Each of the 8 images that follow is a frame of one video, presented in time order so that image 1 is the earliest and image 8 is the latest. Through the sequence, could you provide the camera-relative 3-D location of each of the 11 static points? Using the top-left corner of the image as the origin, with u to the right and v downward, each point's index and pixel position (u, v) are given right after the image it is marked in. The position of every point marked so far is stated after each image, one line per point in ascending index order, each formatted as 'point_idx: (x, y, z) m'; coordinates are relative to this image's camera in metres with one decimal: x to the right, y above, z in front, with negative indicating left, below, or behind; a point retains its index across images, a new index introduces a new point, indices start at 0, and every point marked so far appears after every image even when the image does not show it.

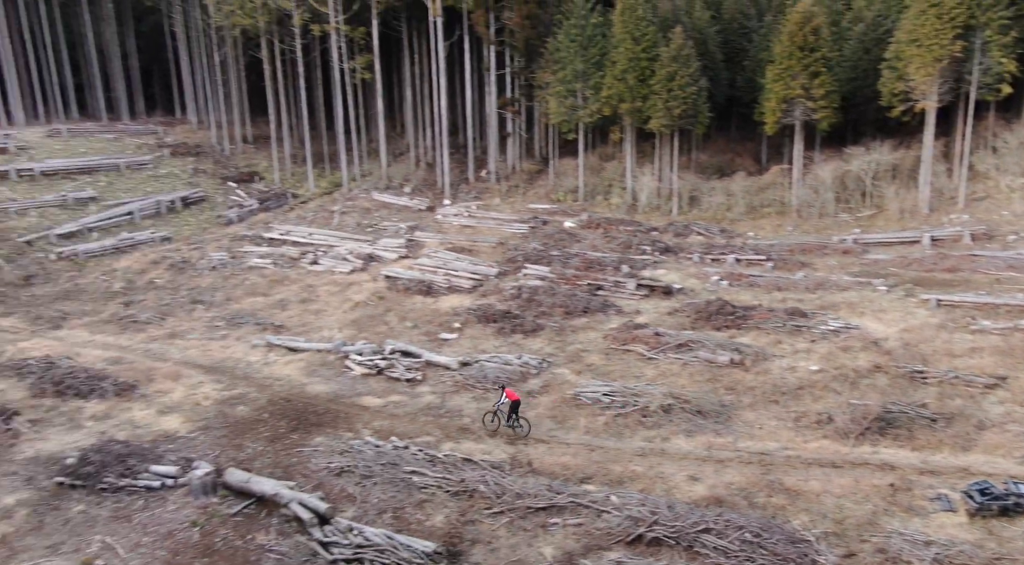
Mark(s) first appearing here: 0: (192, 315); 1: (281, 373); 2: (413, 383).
0: (-8.7, -0.9, +19.4) m
1: (-5.1, -2.0, +15.9) m
2: (-2.2, -2.2, +15.7) m
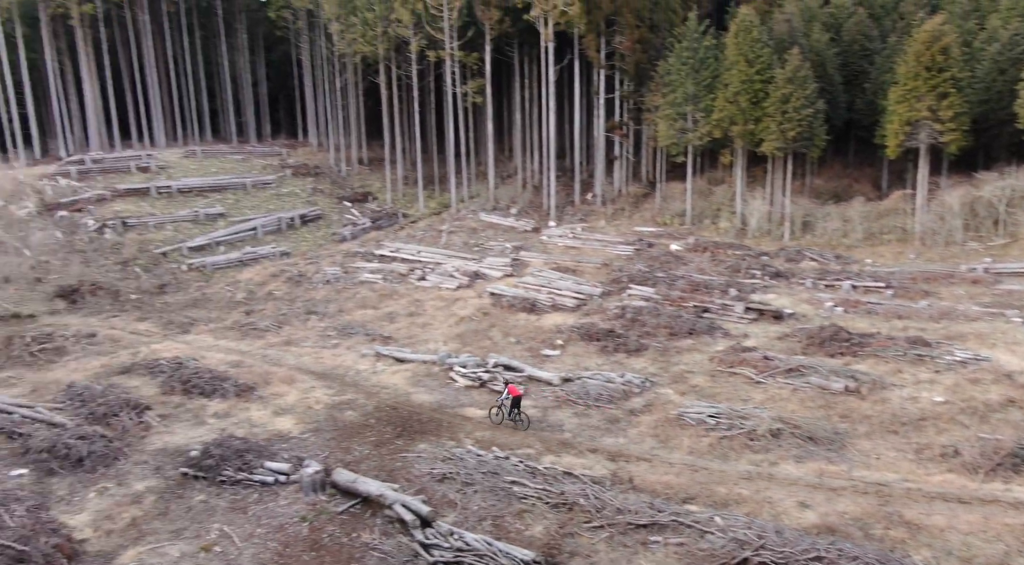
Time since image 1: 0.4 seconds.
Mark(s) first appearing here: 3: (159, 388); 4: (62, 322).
0: (-5.8, -1.2, +20.3) m
1: (-2.8, -2.3, +16.4) m
2: (+0.1, -2.5, +15.7) m
3: (-7.5, -2.3, +15.3) m
4: (-12.9, -1.2, +20.5) m
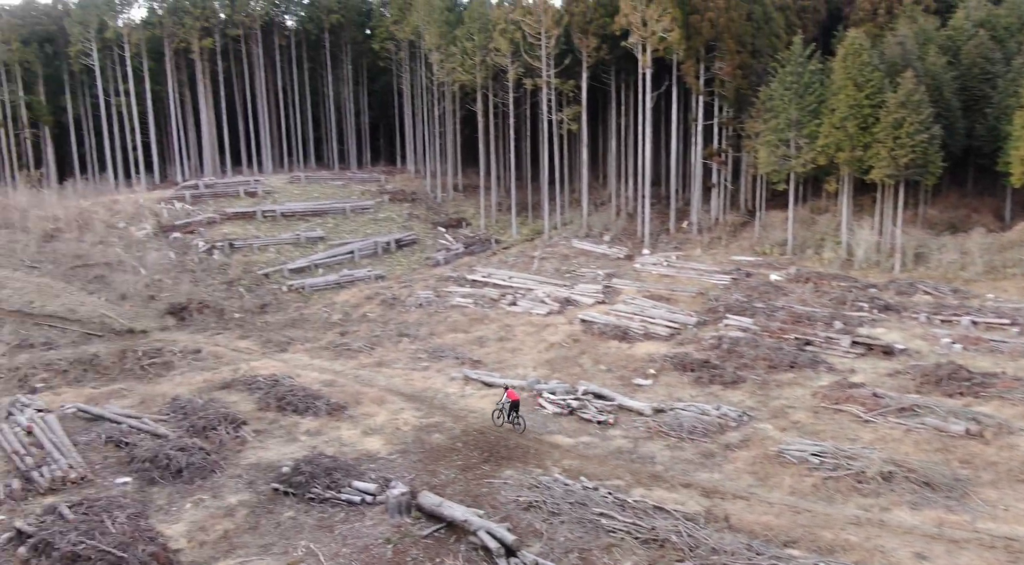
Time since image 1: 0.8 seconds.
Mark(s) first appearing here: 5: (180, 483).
0: (-3.3, -1.8, +20.6) m
1: (-0.8, -2.8, +16.2) m
2: (+1.9, -3.0, +15.2) m
3: (-5.6, -2.7, +15.7) m
4: (-10.3, -1.7, +21.6) m
5: (-5.7, -3.4, +12.3) m
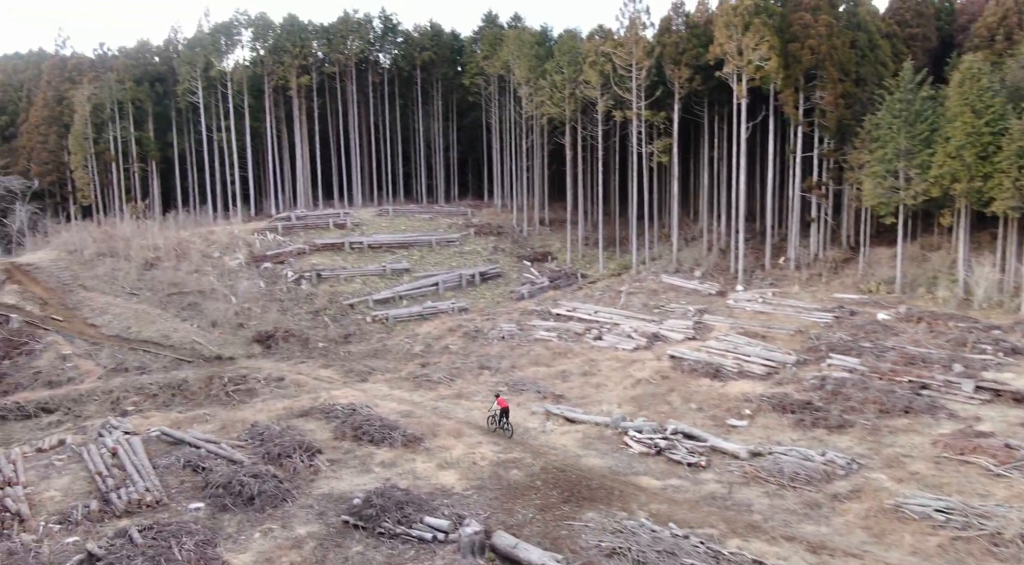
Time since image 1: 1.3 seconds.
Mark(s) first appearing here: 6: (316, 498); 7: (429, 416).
0: (-1.0, -2.6, +20.0) m
1: (+1.0, -3.4, +15.3) m
2: (+3.6, -3.6, +14.0) m
3: (-3.8, -3.2, +15.4) m
4: (-7.8, -2.6, +21.9) m
5: (-4.4, -3.8, +12.0) m
6: (-3.4, -3.8, +12.6) m
7: (-2.0, -3.1, +16.9) m
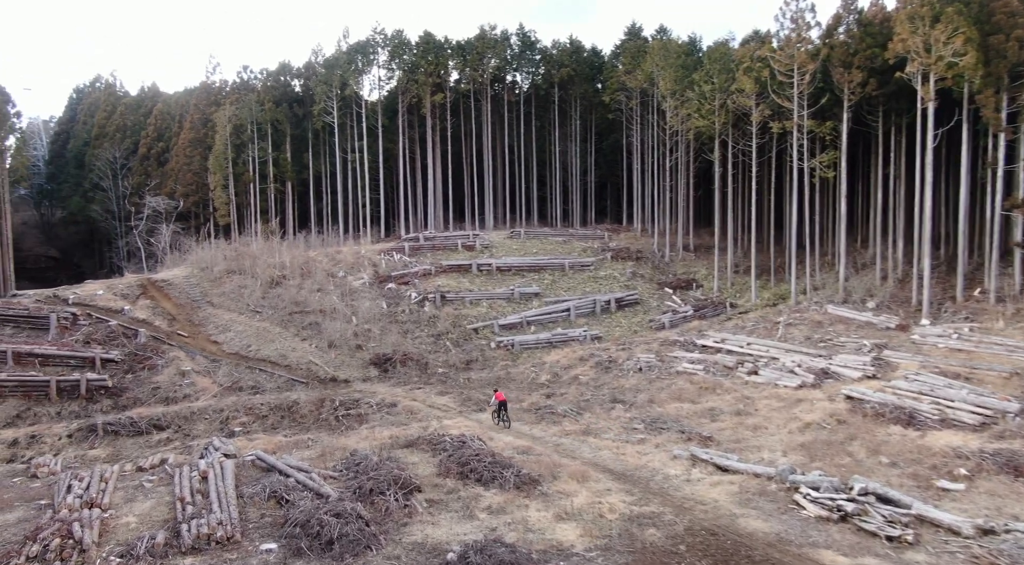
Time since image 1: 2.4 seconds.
0: (+2.3, -3.1, +17.2) m
1: (+3.3, -3.6, +12.3) m
2: (+5.6, -3.8, +10.4) m
3: (-1.4, -3.4, +13.3) m
4: (-4.0, -3.1, +20.4) m
5: (-2.6, -3.8, +10.0) m
6: (-1.5, -3.8, +10.4) m
7: (+0.8, -3.4, +14.4) m
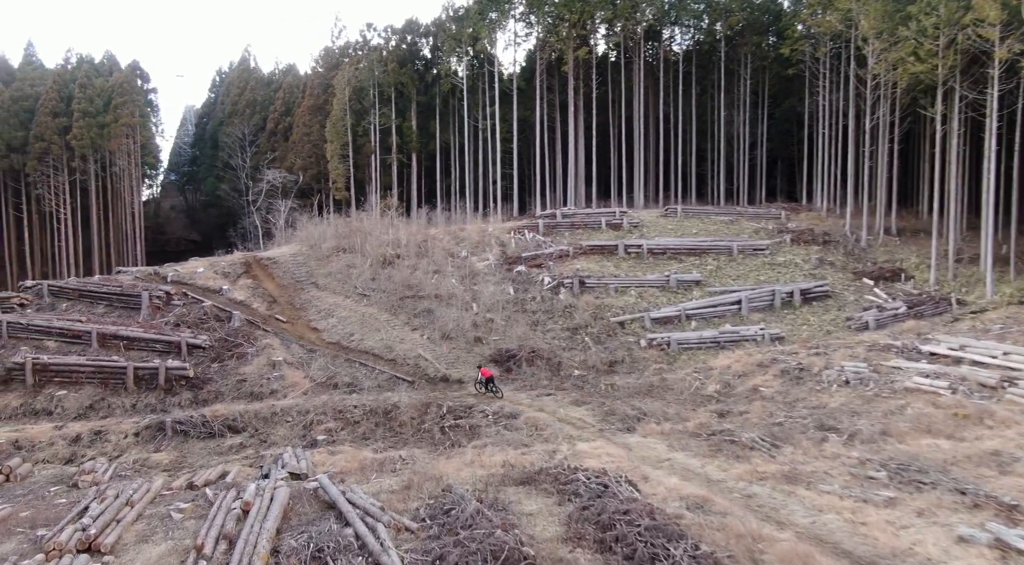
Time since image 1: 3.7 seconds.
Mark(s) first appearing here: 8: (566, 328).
0: (+5.1, -2.7, +11.9) m
1: (+5.0, -3.3, +6.8) m
2: (+6.9, -3.5, +4.5) m
3: (+0.6, -3.0, +8.7) m
4: (-0.5, -2.5, +16.2) m
5: (-1.2, -3.4, +5.7) m
6: (-0.1, -3.4, +5.9) m
7: (+2.9, -3.0, +9.4) m
8: (+1.5, -1.2, +19.6) m
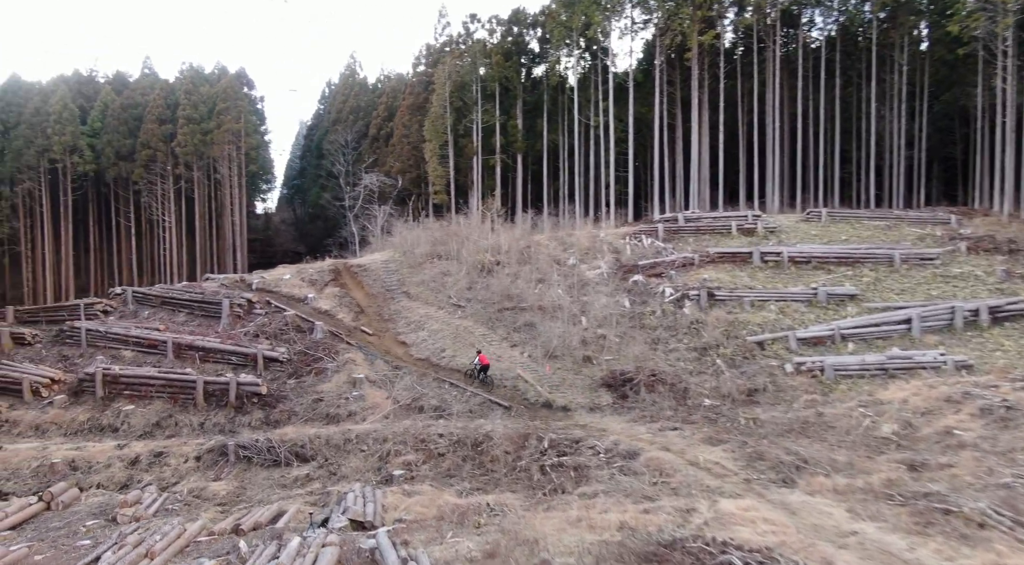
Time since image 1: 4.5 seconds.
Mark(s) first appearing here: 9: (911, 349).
0: (+6.5, -2.8, +8.2) m
1: (+5.7, -3.2, +3.1) m
2: (+7.2, -3.3, +0.6) m
3: (+1.6, -2.9, +5.7) m
4: (+1.6, -2.7, +13.3) m
5: (-0.6, -3.2, +3.0) m
6: (+0.5, -3.2, +3.1) m
7: (+4.0, -3.0, +6.0) m
8: (+4.1, -1.5, +16.4) m
9: (+9.1, -1.5, +16.4) m
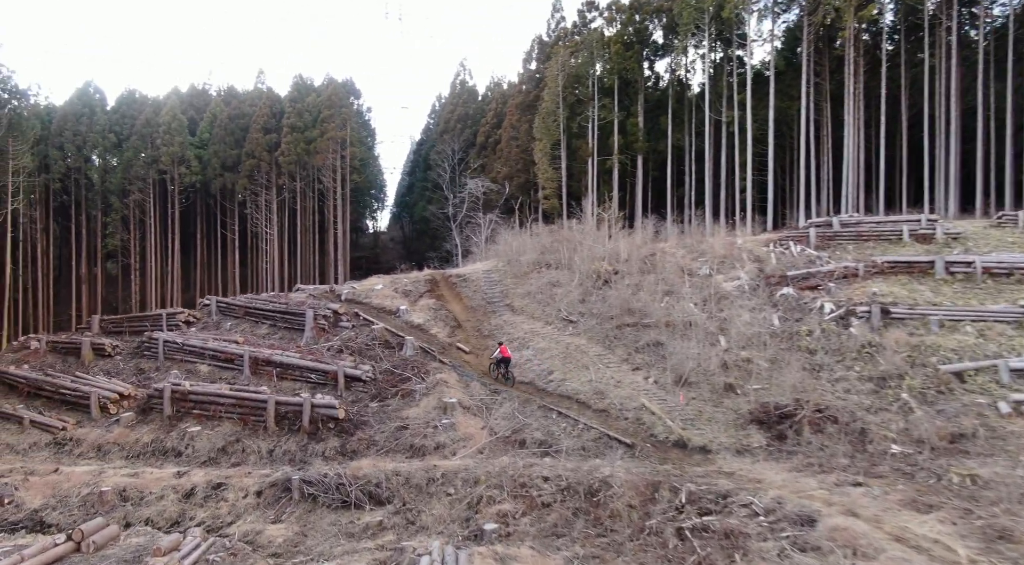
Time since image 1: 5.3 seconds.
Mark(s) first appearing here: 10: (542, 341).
0: (+7.4, -2.7, +4.3) m
1: (+5.9, -2.9, -0.6) m
2: (+7.0, -3.0, -3.3) m
3: (+2.3, -2.7, +2.6) m
4: (+3.4, -2.8, +10.1) m
5: (-0.4, -2.9, +0.3) m
6: (+0.7, -2.9, +0.2) m
7: (+4.7, -2.8, +2.5) m
8: (+6.4, -1.7, +12.8) m
9: (+11.3, -1.7, +12.0) m
10: (+0.6, -1.2, +14.9) m
